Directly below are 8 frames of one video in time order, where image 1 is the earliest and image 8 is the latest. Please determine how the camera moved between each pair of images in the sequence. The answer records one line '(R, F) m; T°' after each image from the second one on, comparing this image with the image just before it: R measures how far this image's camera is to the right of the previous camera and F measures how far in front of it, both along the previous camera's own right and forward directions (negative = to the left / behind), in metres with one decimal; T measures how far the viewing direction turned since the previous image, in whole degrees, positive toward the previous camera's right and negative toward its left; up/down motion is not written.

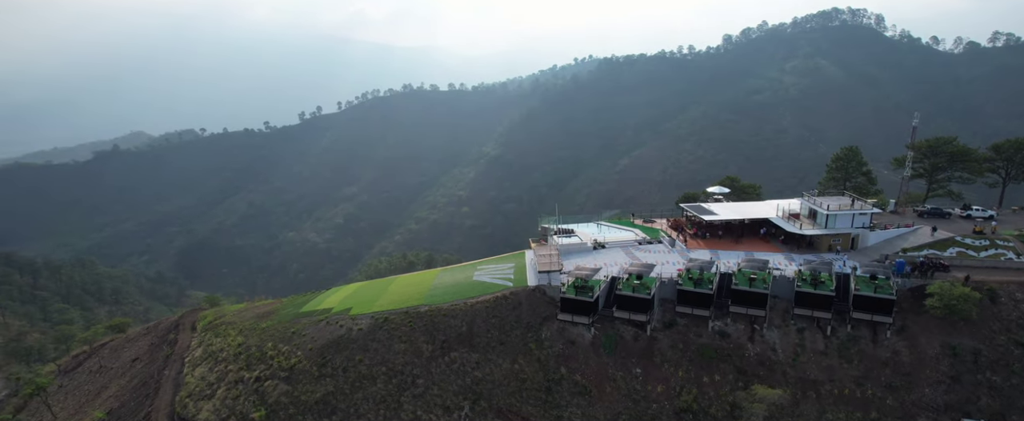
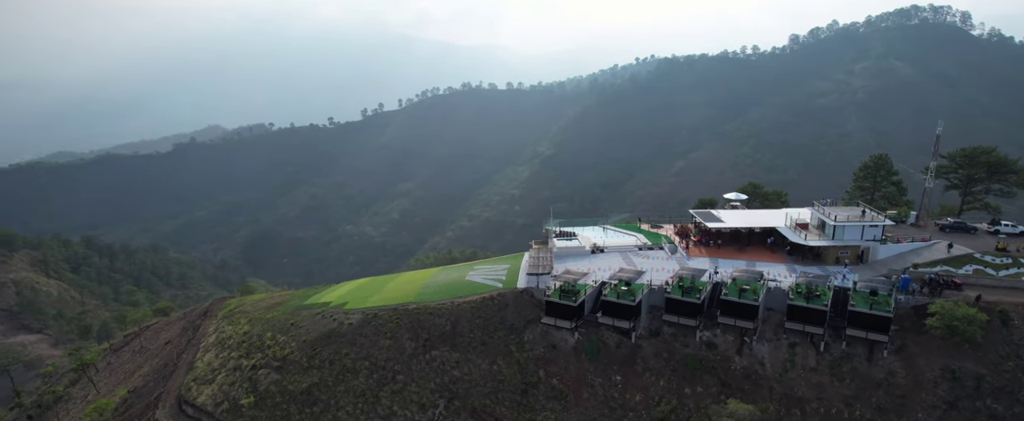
(+3.5, +0.1) m; -5°
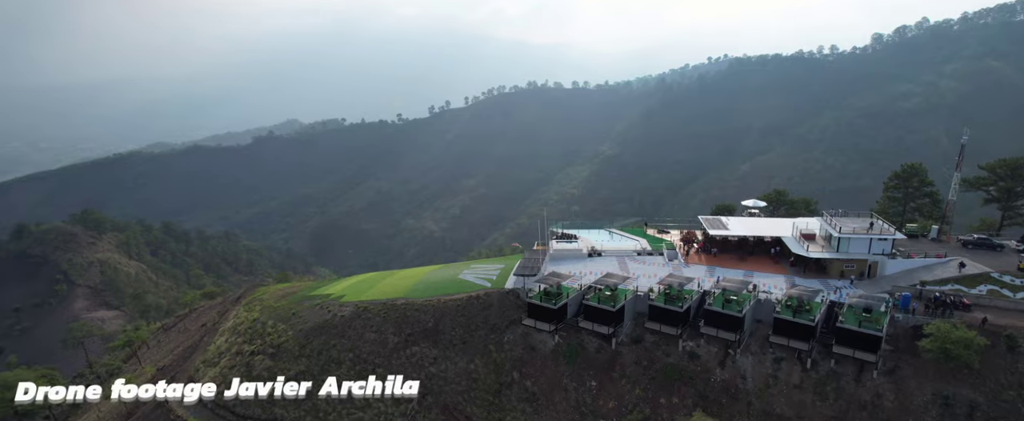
(+4.0, 0.0) m; -5°
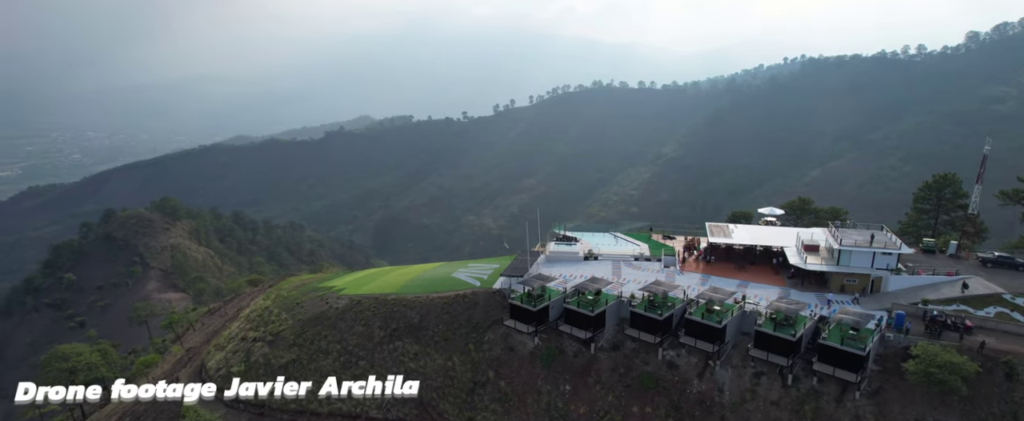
(+3.9, 0.0) m; -5°
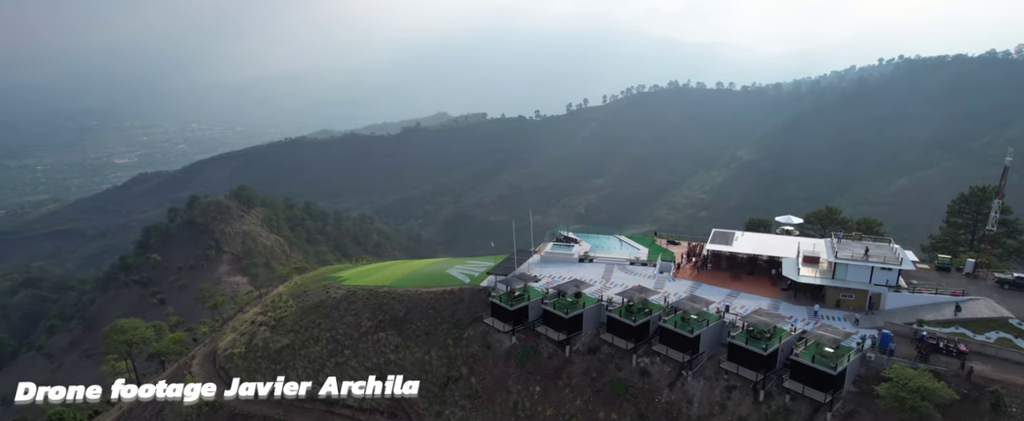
(+4.4, 0.0) m; -6°
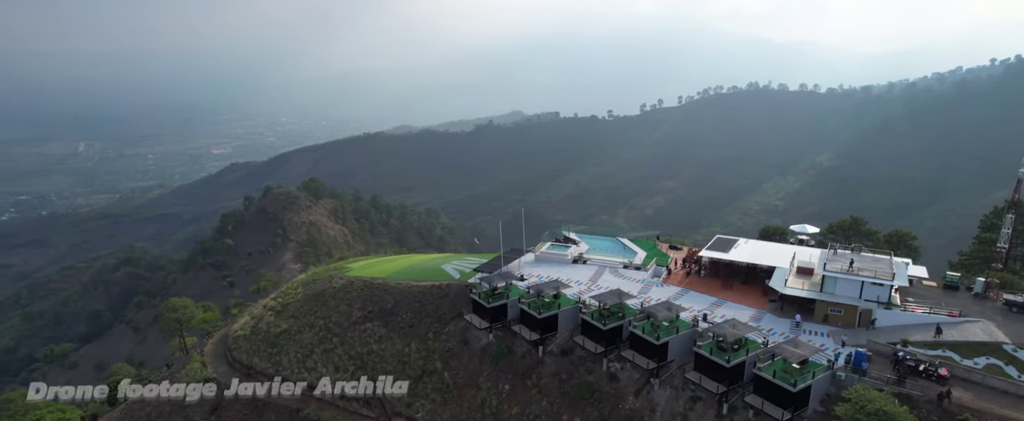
(+4.4, -0.1) m; -6°
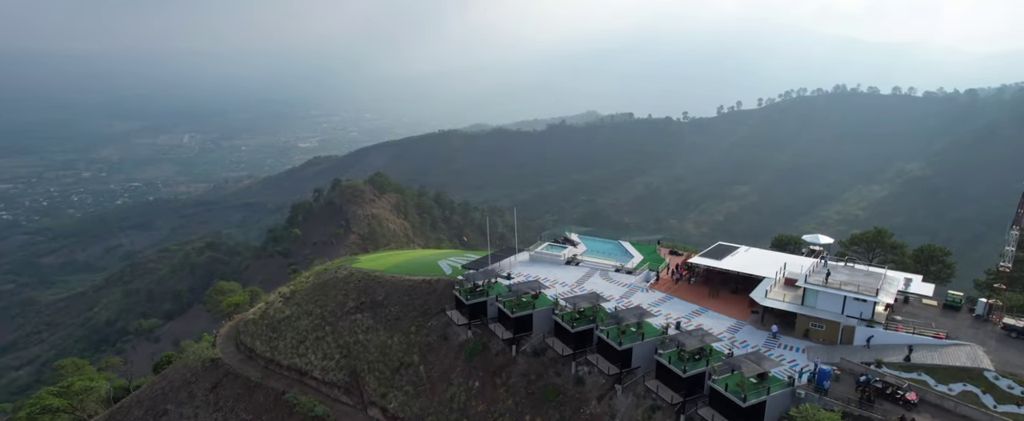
(+4.5, -0.1) m; -6°
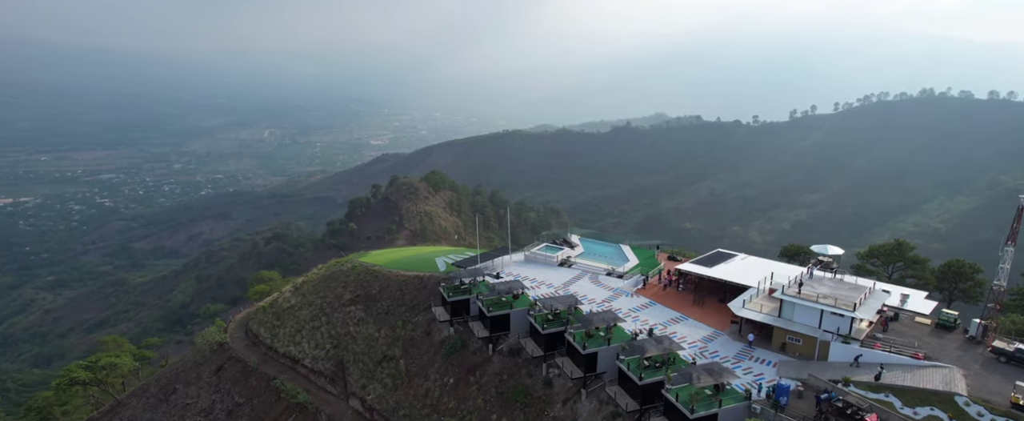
(+4.1, -0.1) m; -5°
